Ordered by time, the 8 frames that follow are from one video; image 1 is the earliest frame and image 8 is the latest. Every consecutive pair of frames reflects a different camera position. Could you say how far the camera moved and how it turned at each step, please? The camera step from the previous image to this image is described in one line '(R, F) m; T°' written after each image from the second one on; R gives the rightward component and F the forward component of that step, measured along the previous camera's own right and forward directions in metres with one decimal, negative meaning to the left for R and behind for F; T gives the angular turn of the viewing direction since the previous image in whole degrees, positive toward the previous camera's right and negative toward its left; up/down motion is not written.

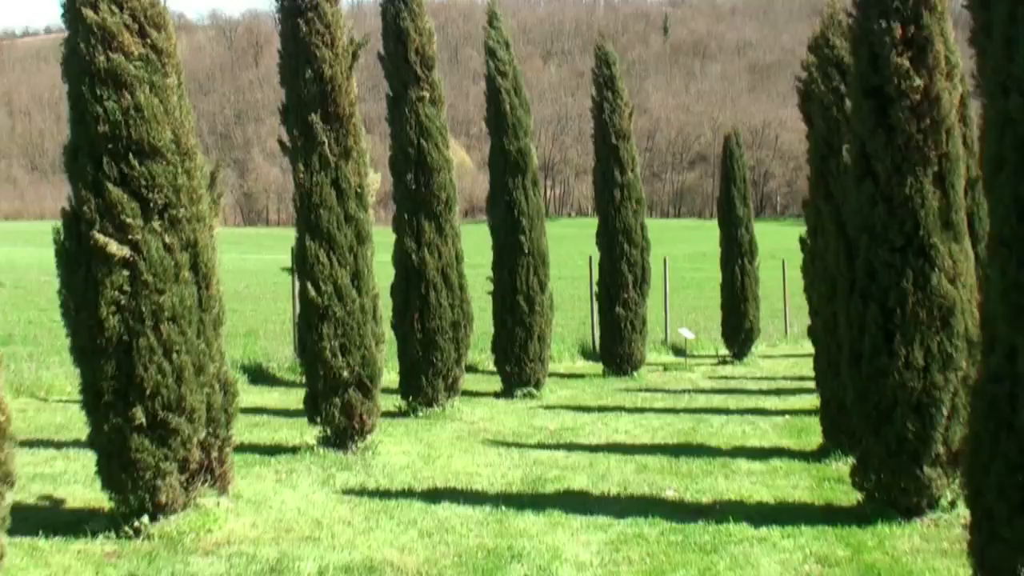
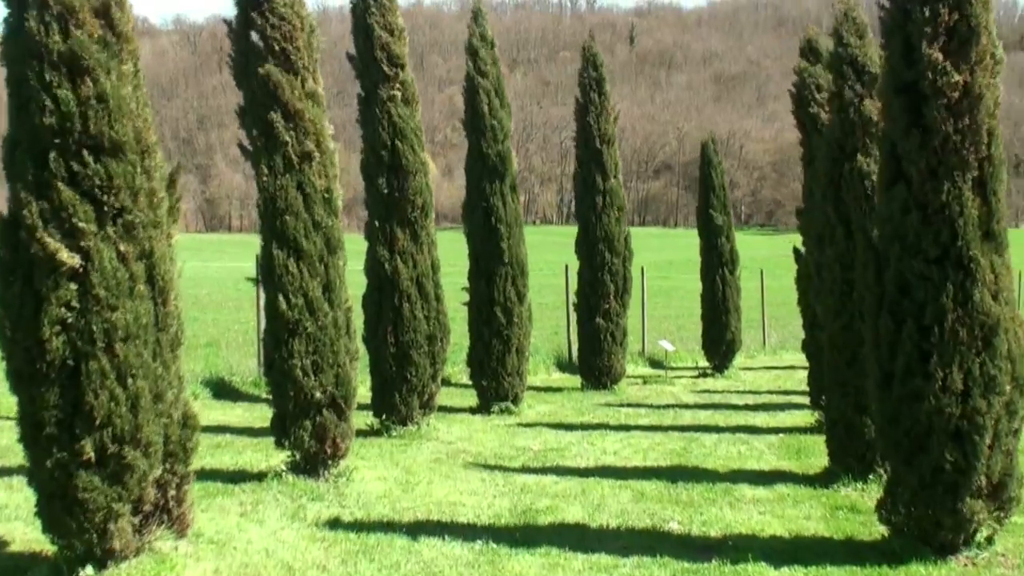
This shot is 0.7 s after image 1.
(-0.2, +0.7) m; +2°
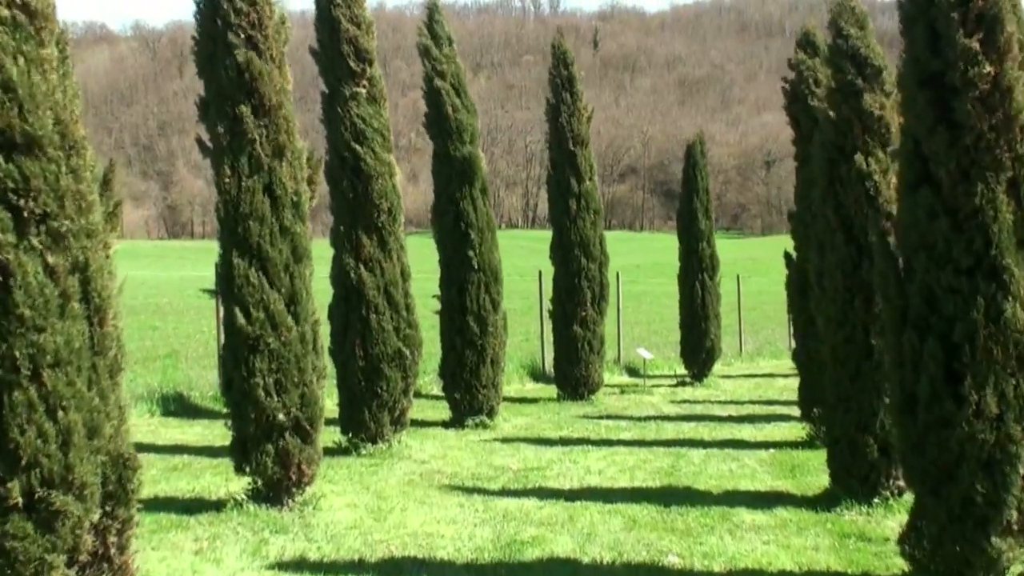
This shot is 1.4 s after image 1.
(-0.1, +0.7) m; +2°
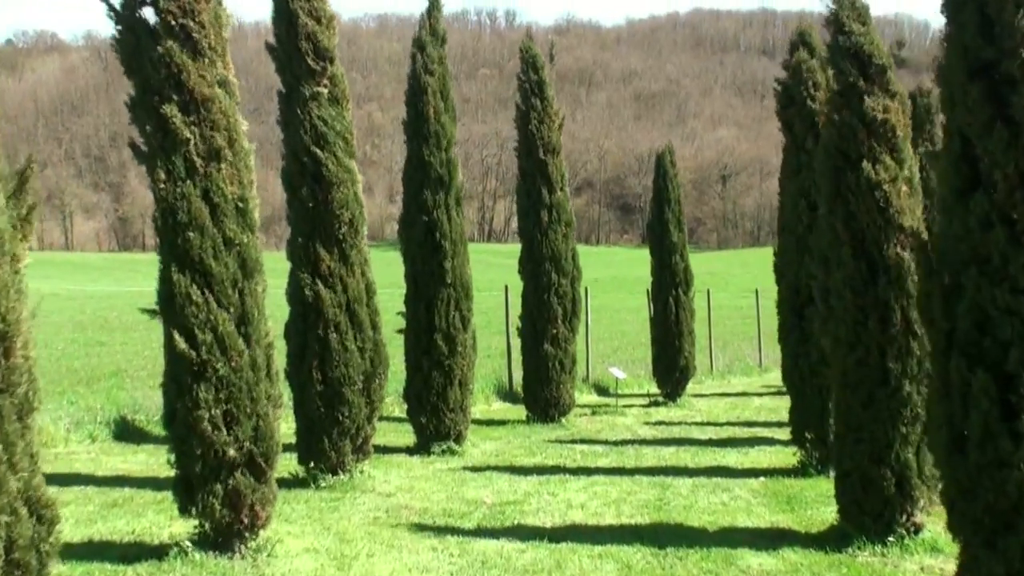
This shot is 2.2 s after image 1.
(-0.2, +0.8) m; +2°
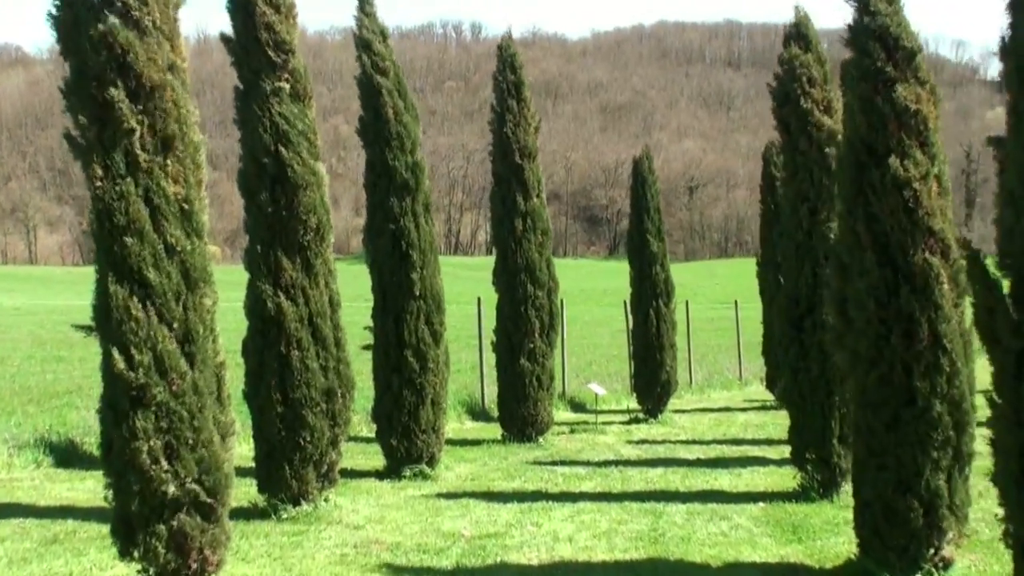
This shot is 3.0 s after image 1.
(-0.1, +0.8) m; +2°
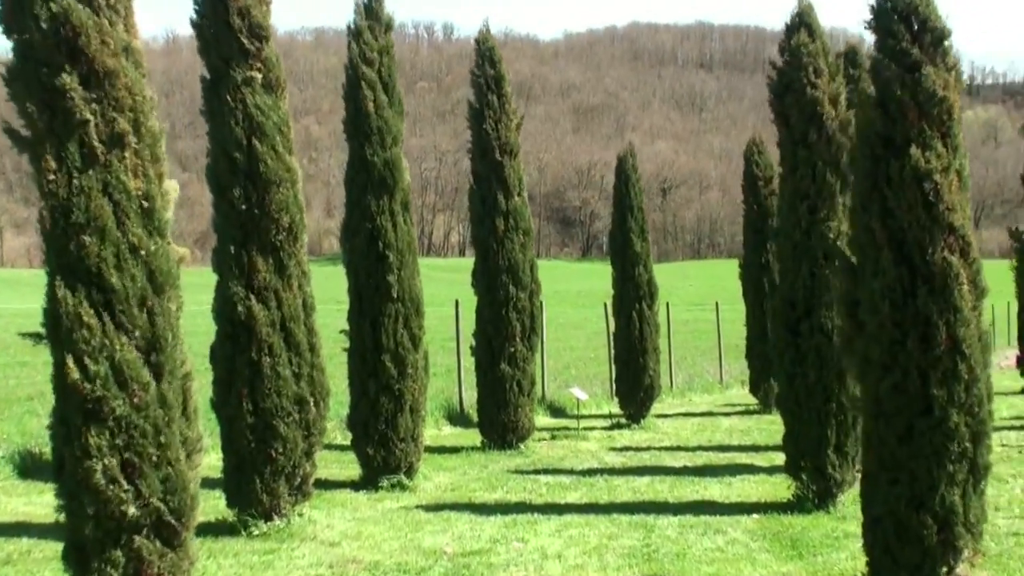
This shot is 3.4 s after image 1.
(-0.1, +0.5) m; +1°
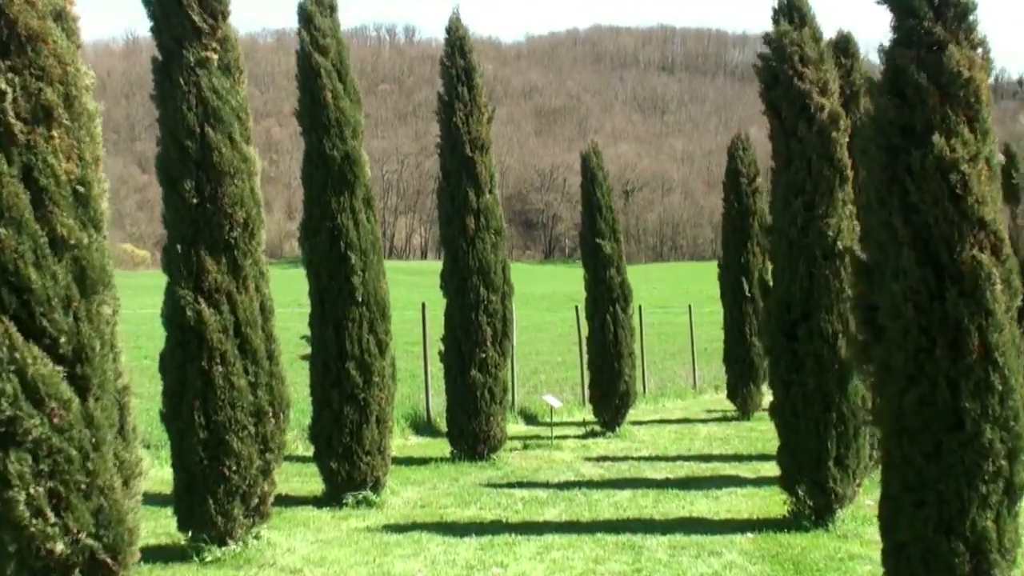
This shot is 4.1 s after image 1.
(-0.1, +0.7) m; +2°
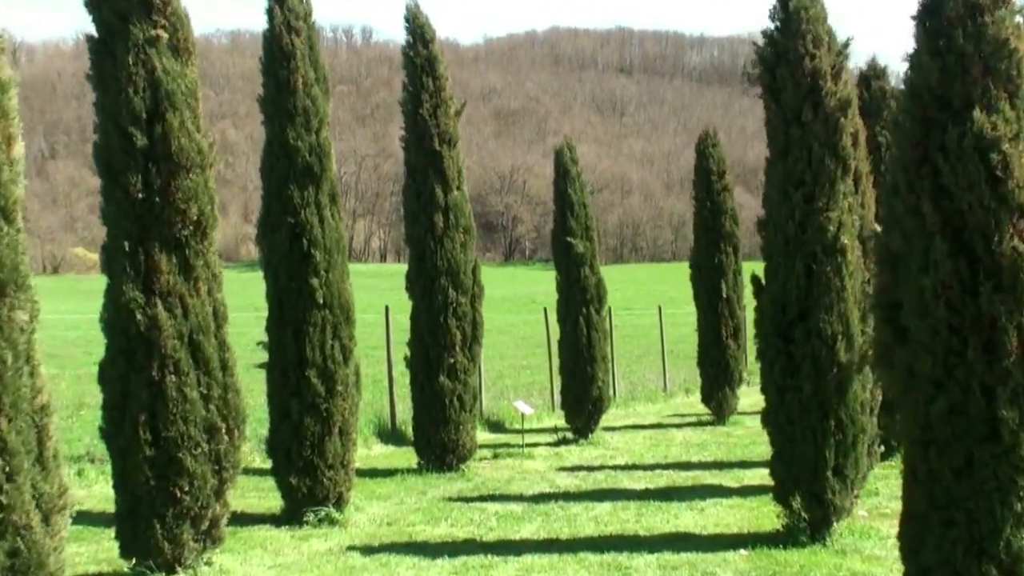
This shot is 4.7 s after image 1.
(-0.1, +0.7) m; +2°
